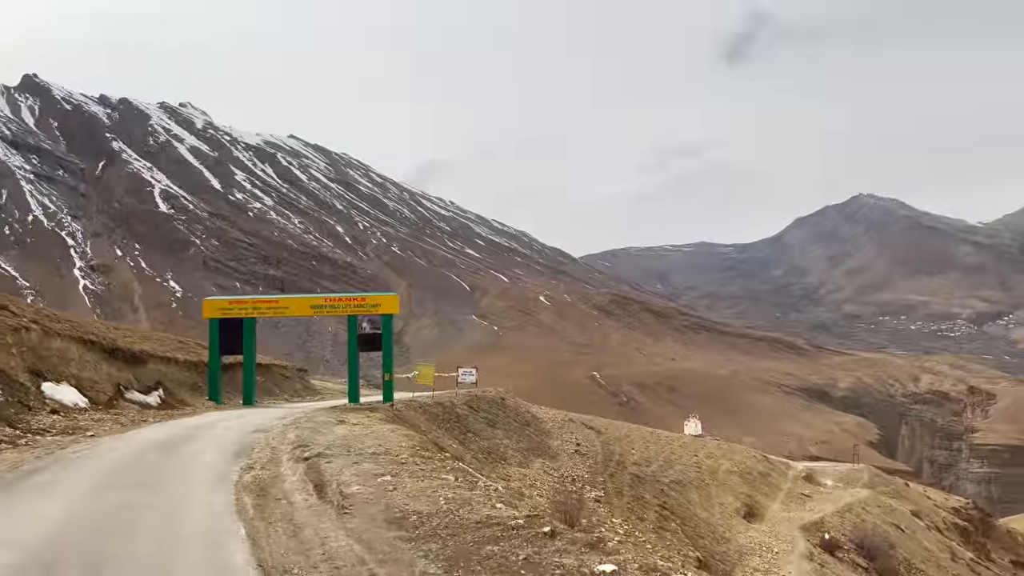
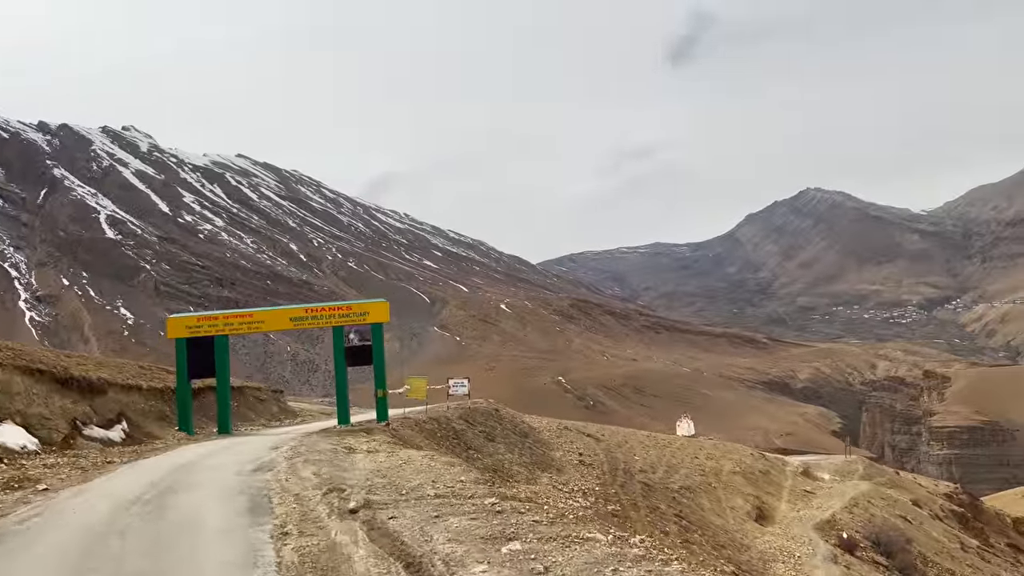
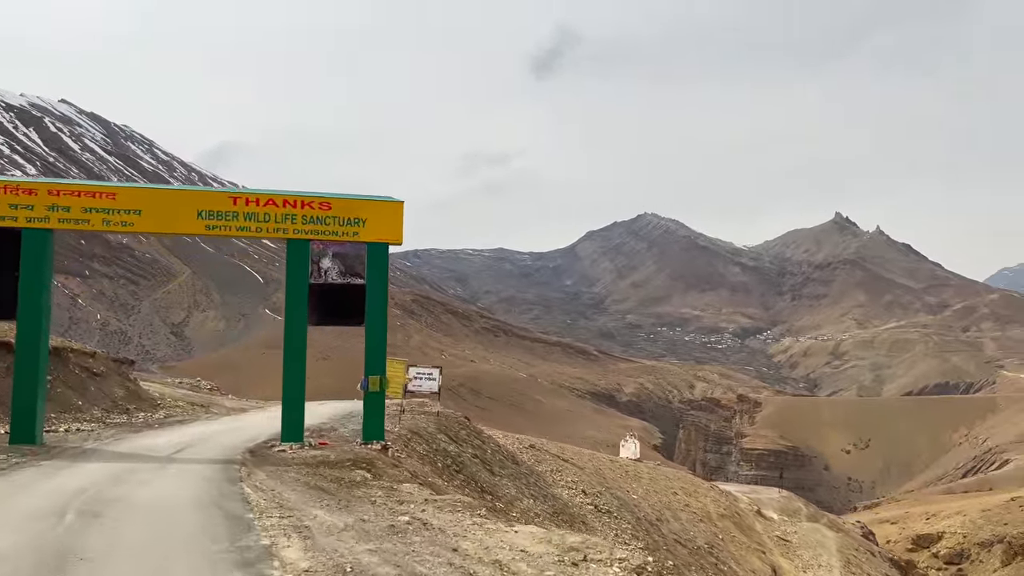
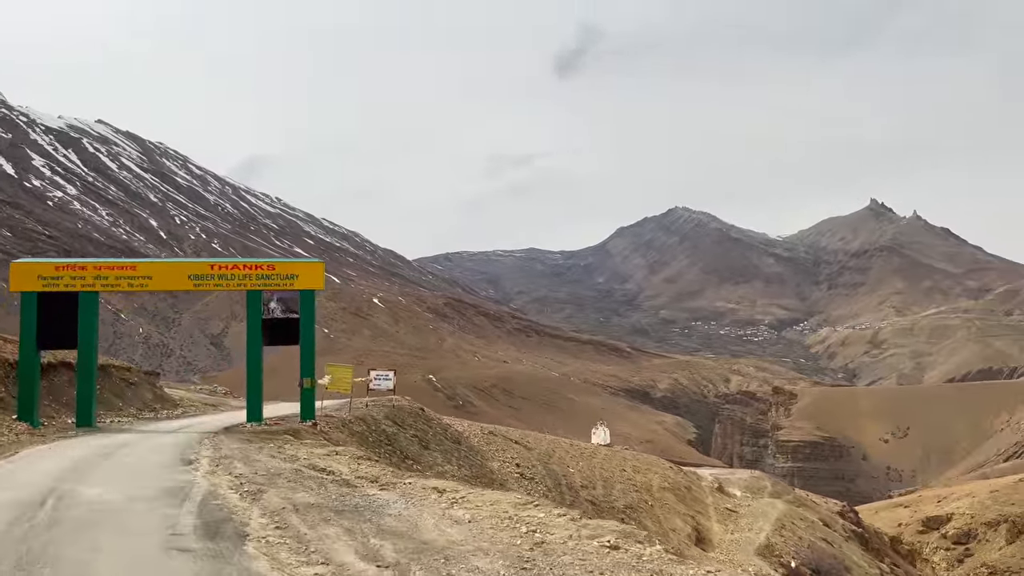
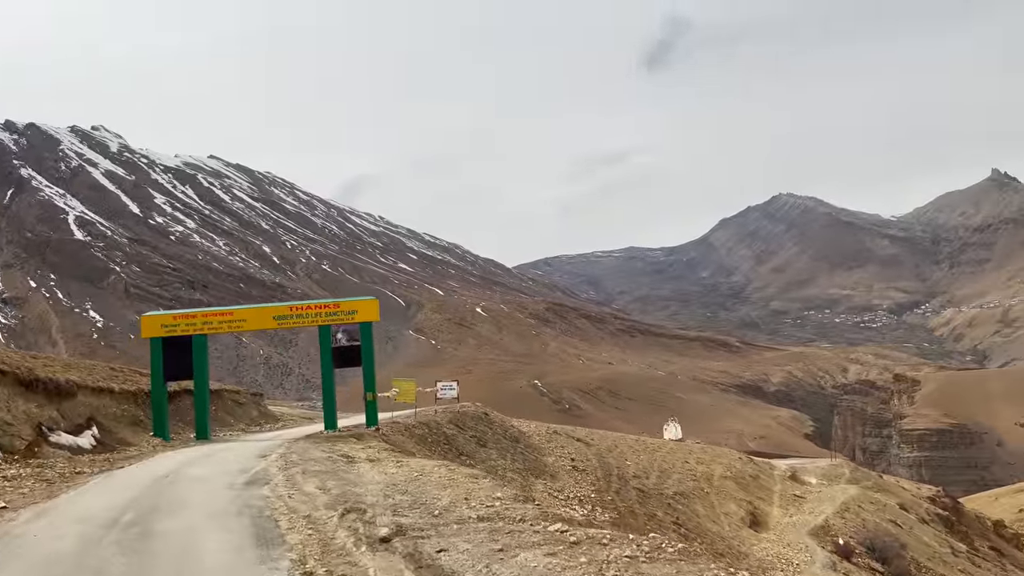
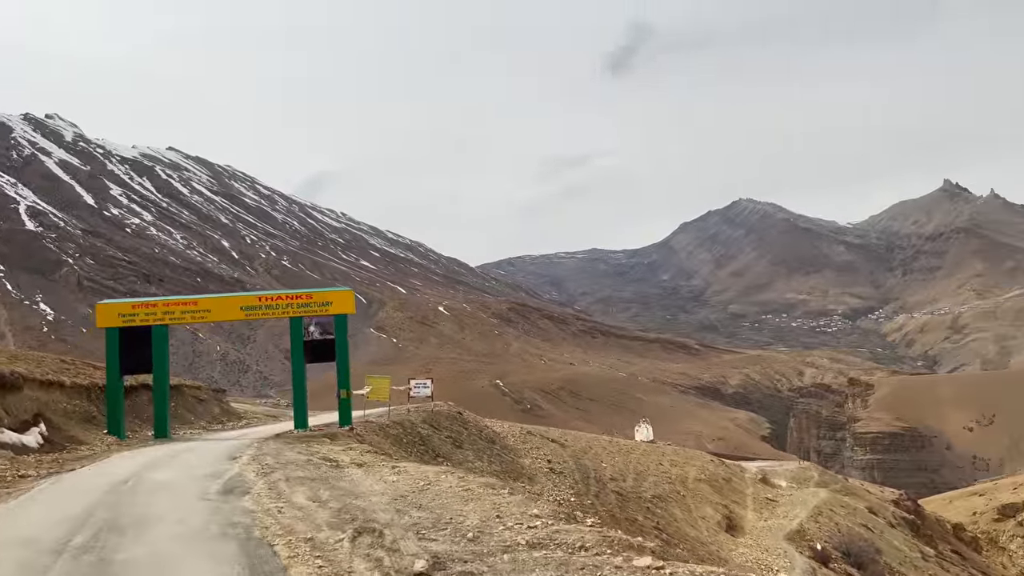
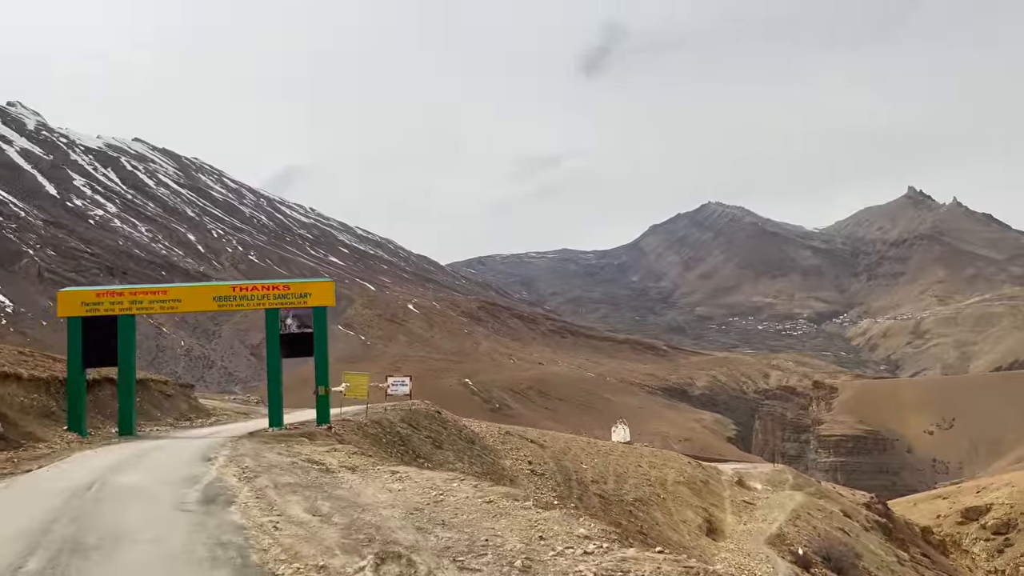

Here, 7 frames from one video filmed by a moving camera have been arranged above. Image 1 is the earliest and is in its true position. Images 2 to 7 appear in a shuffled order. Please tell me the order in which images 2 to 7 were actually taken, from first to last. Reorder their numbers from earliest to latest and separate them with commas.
2, 5, 6, 7, 4, 3
